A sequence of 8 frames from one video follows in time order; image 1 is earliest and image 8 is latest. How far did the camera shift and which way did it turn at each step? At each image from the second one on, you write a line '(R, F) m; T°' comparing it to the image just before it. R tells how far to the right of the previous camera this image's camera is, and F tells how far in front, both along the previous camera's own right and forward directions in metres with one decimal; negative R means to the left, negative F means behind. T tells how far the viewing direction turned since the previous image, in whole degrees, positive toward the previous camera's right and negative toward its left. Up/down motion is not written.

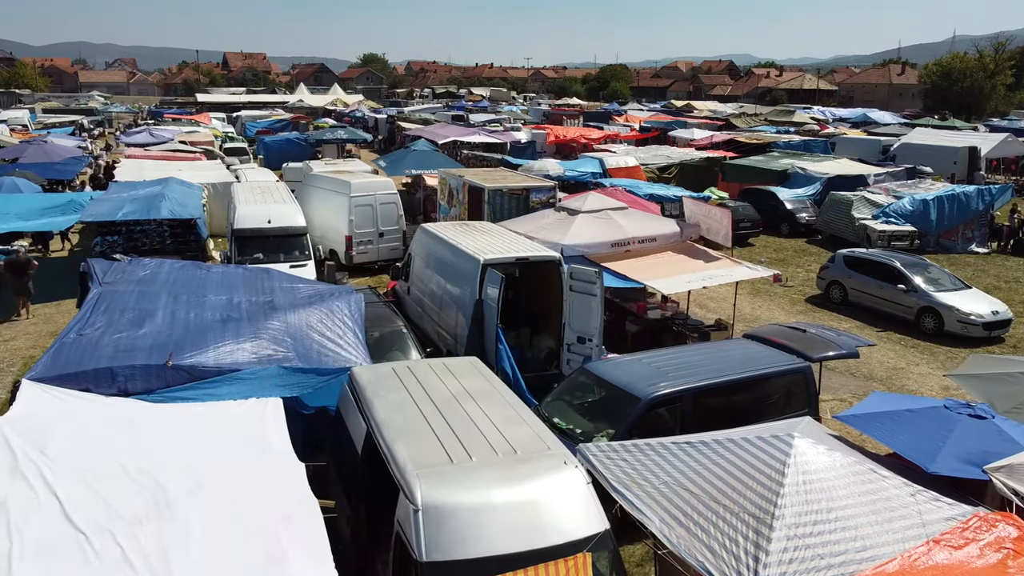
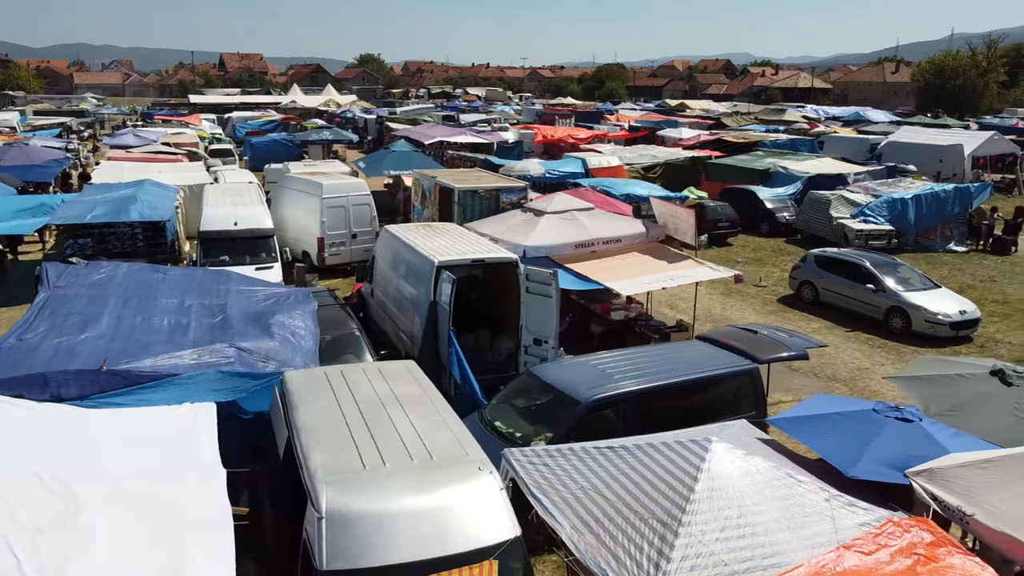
(+0.5, +0.1) m; 0°
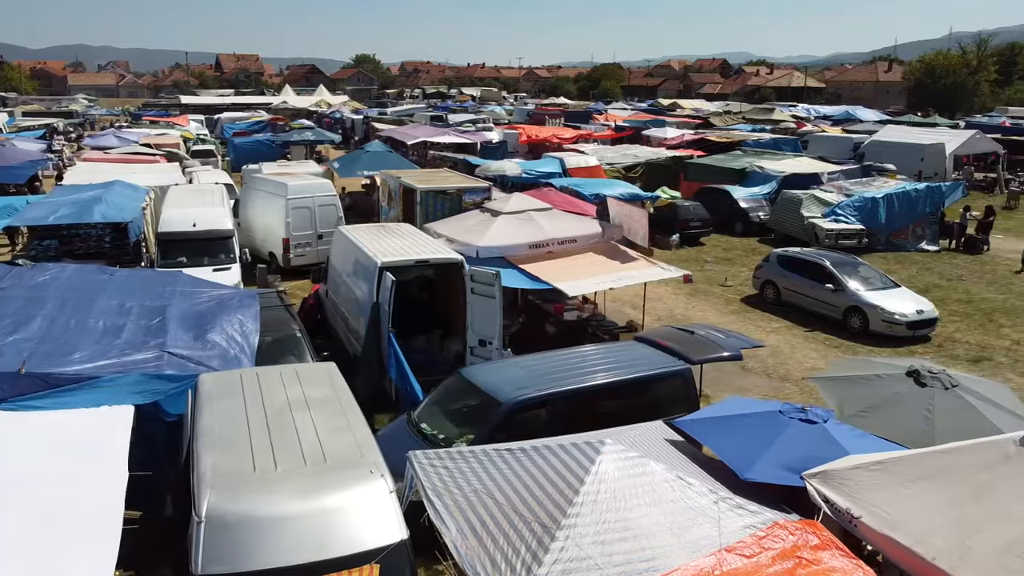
(+0.7, 0.0) m; 0°
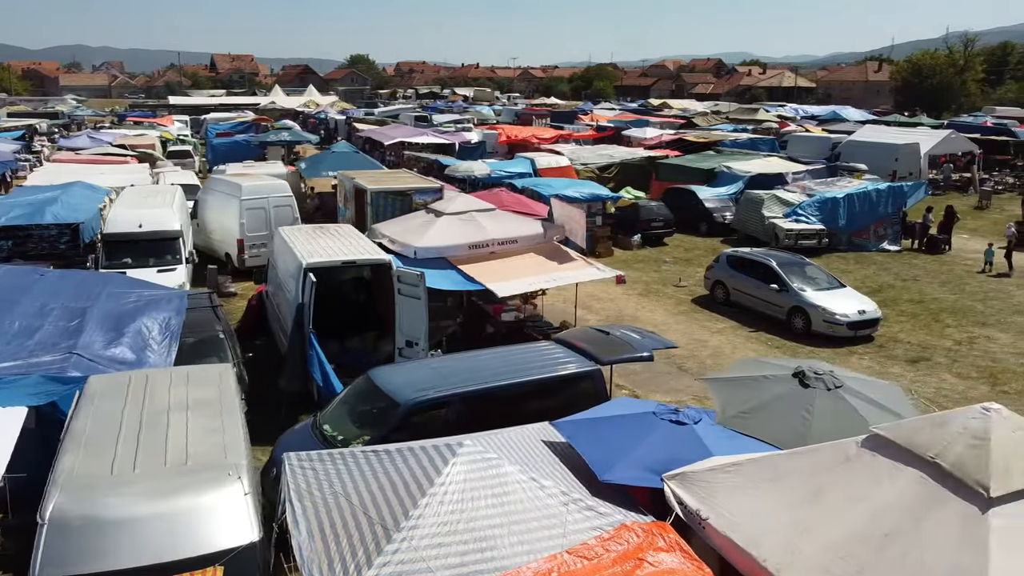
(+0.9, 0.0) m; 0°
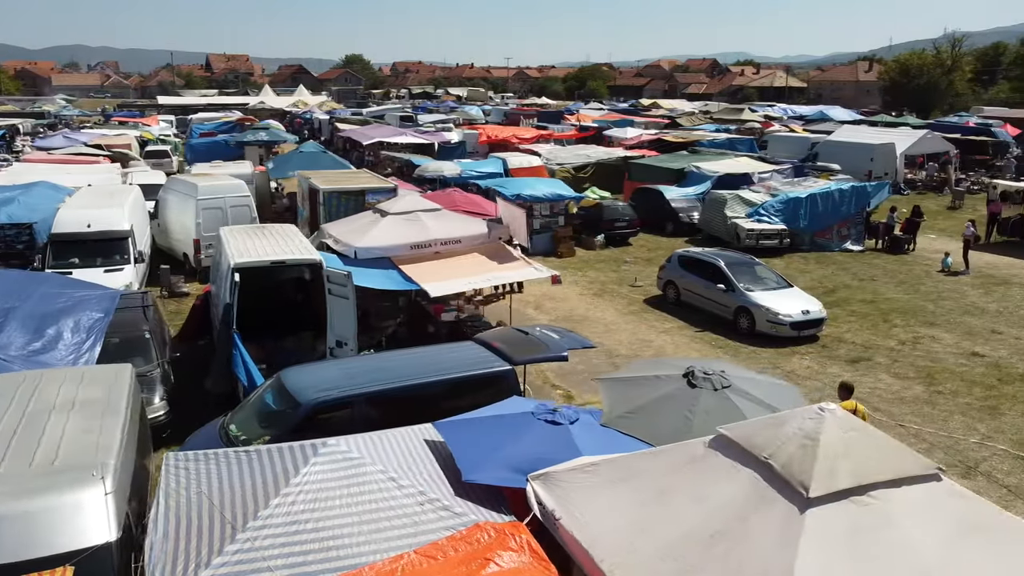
(+0.8, 0.0) m; 0°
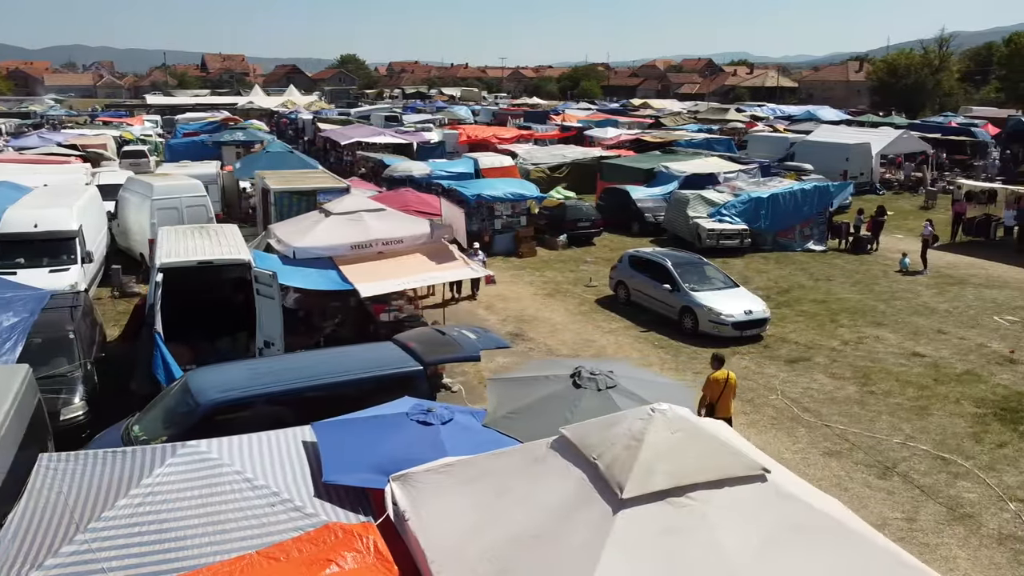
(+0.9, 0.0) m; 0°
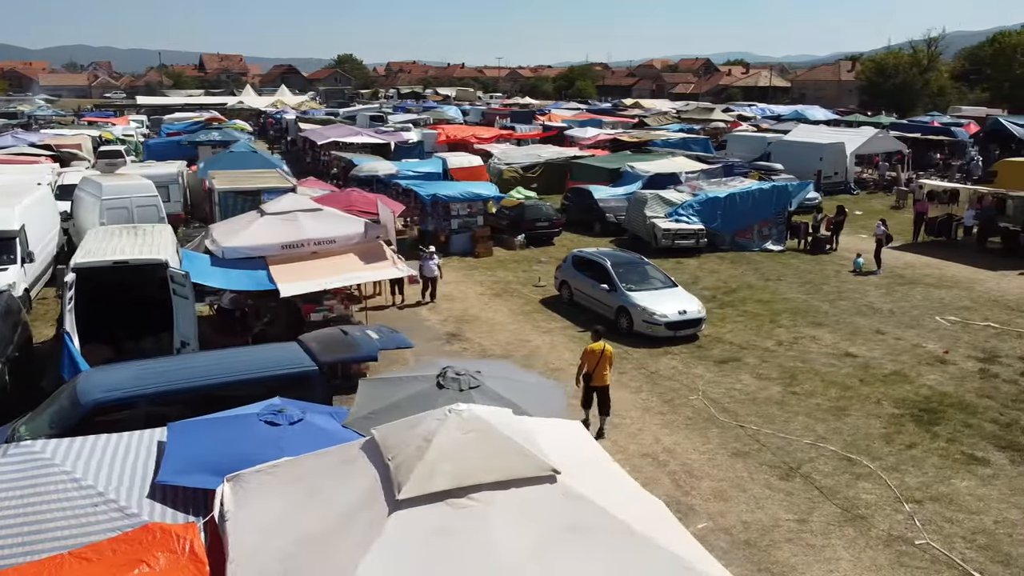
(+1.0, 0.0) m; 0°
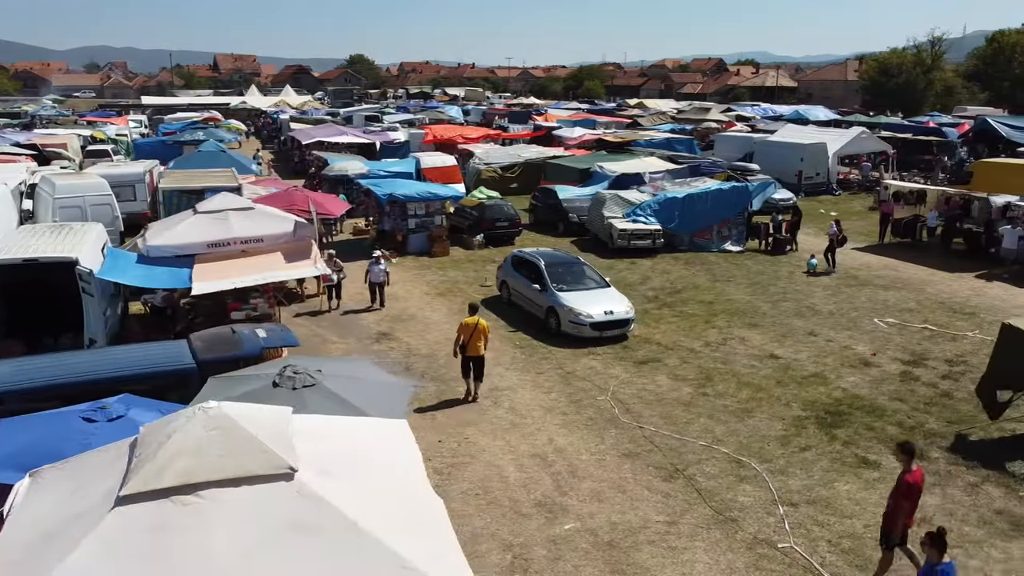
(+1.3, 0.0) m; -1°
